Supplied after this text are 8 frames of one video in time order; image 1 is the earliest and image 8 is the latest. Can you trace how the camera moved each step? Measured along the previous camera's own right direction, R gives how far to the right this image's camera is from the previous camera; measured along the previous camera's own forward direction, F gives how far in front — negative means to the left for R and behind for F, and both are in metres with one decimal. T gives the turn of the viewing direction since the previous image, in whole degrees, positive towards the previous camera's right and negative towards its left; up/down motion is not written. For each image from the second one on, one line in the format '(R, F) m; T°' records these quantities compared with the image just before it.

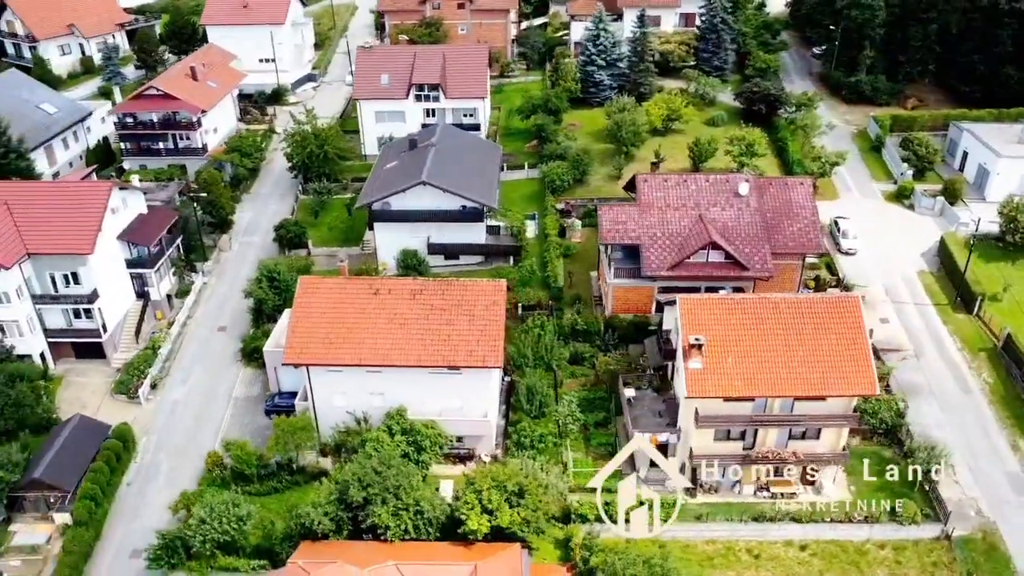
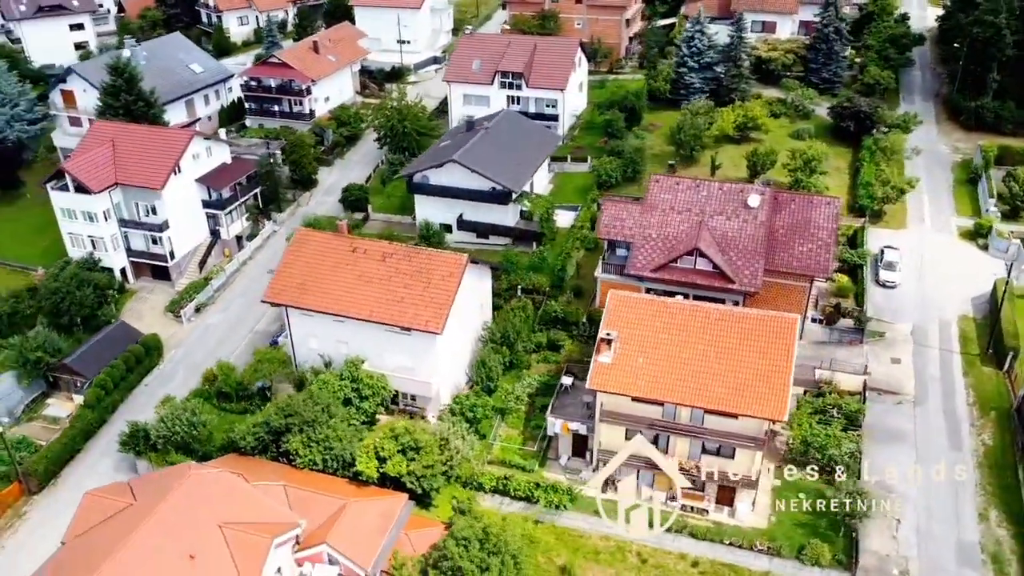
(+10.1, -0.2) m; -15°
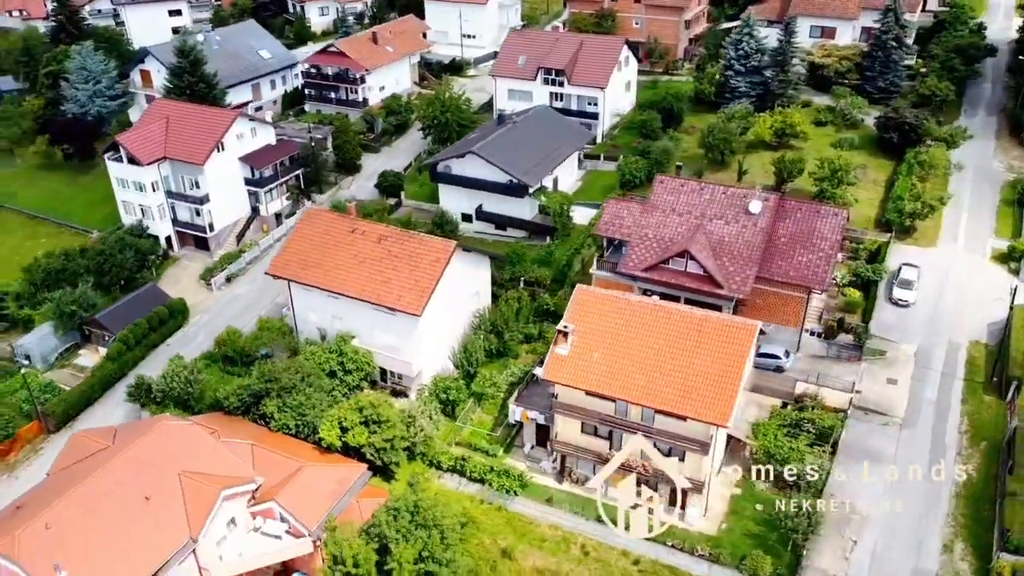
(+5.0, -0.4) m; -7°
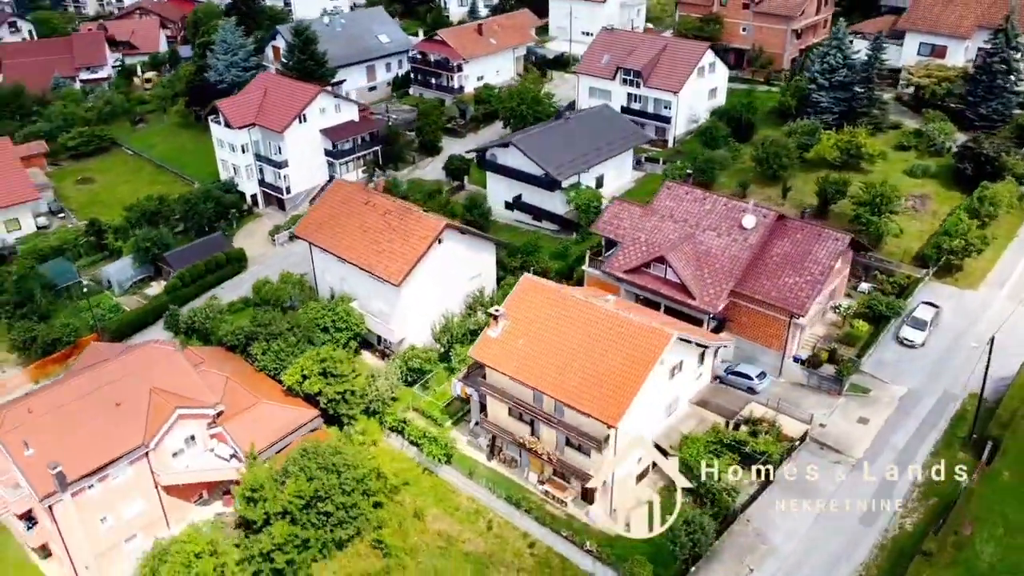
(+9.1, -0.5) m; -13°
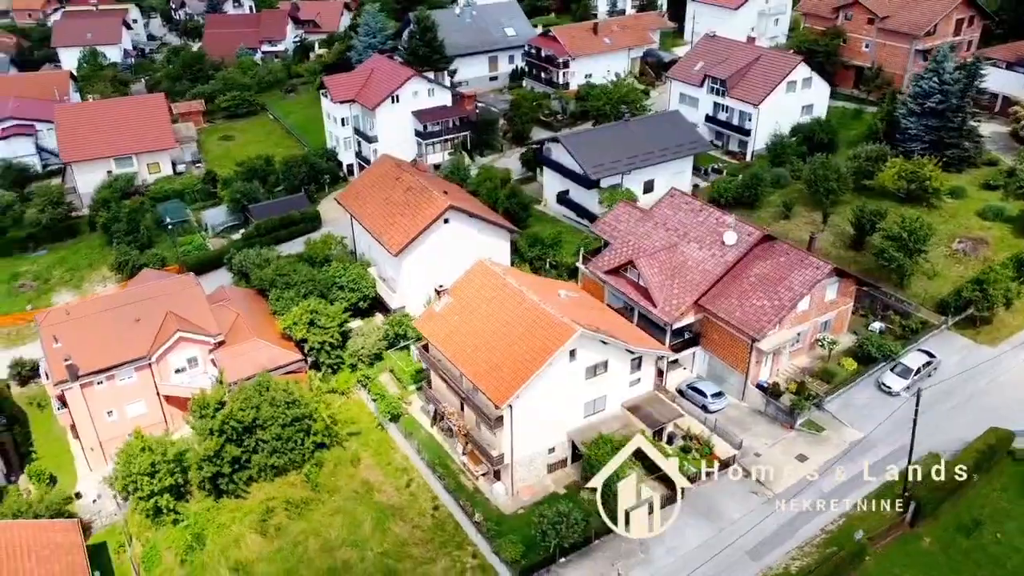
(+10.2, -0.4) m; -14°
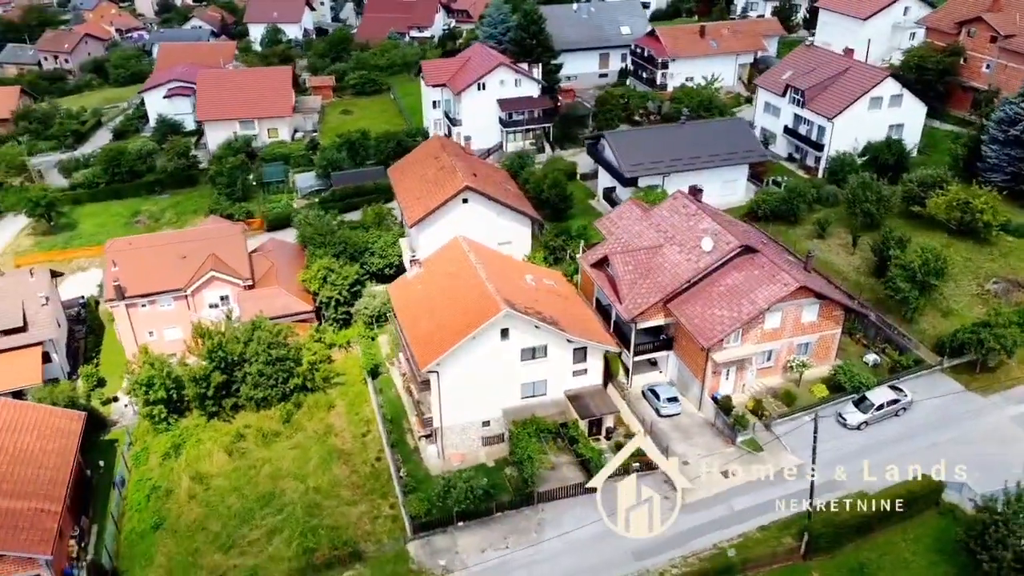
(+9.2, -0.4) m; -13°
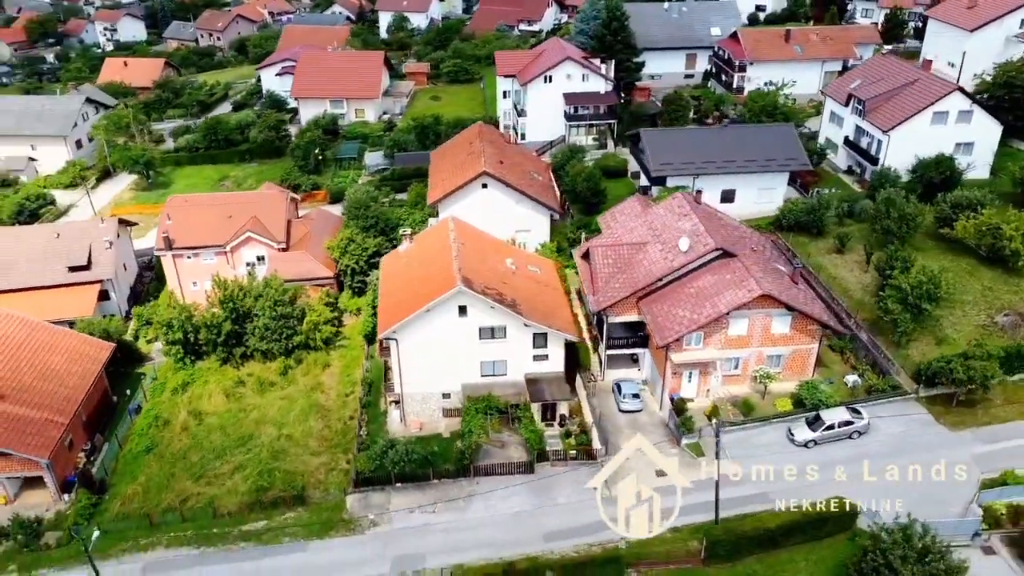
(+7.1, -0.4) m; -10°
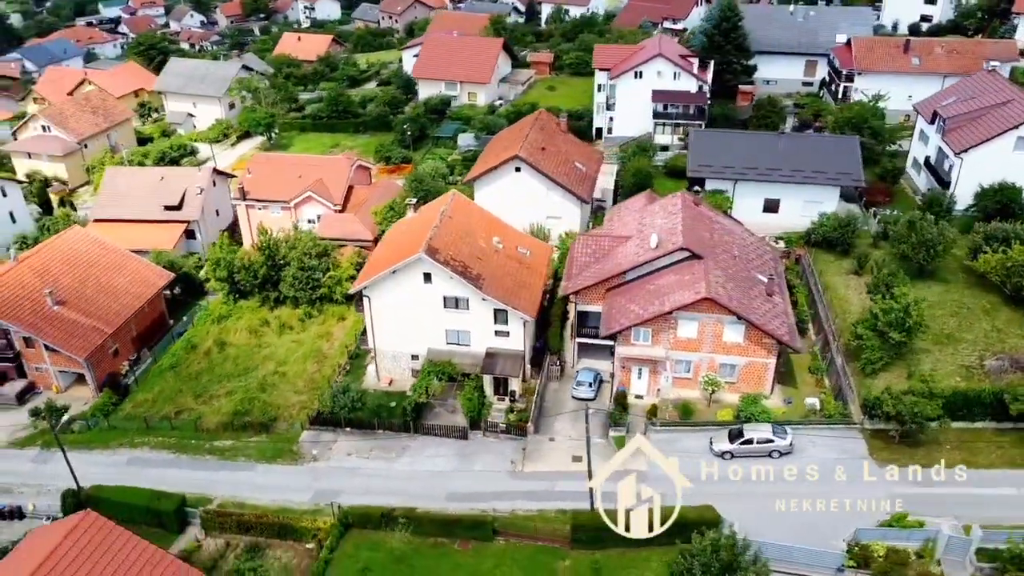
(+9.2, -0.3) m; -13°
